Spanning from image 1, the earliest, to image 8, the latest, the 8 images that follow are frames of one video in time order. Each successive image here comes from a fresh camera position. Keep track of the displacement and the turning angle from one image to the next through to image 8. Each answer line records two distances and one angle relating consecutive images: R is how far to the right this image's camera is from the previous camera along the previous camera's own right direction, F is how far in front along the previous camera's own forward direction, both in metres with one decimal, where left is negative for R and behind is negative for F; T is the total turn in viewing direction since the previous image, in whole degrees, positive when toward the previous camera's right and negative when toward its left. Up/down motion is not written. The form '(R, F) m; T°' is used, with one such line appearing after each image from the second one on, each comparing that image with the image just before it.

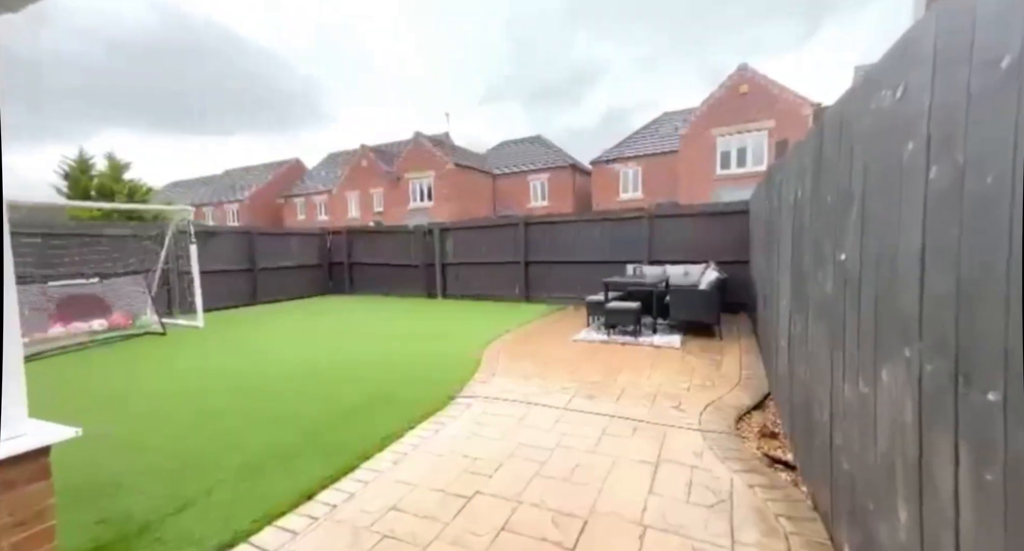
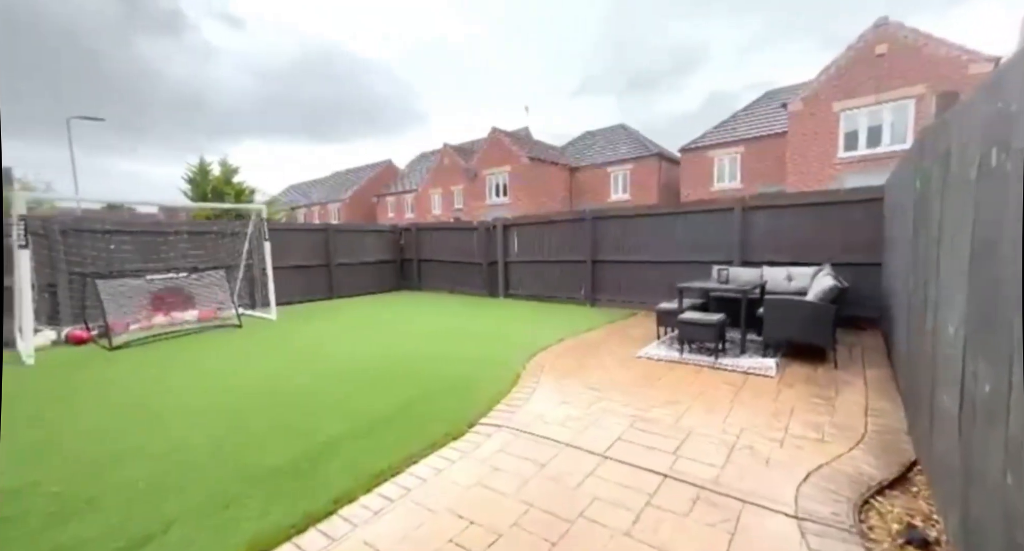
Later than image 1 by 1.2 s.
(+0.3, +0.7) m; -11°
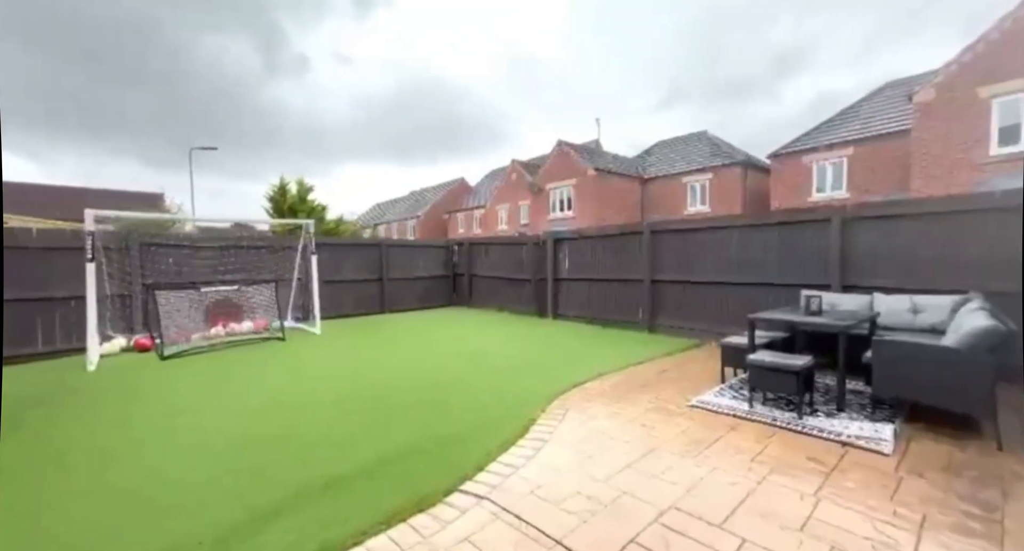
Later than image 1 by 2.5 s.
(+0.4, +0.7) m; -10°
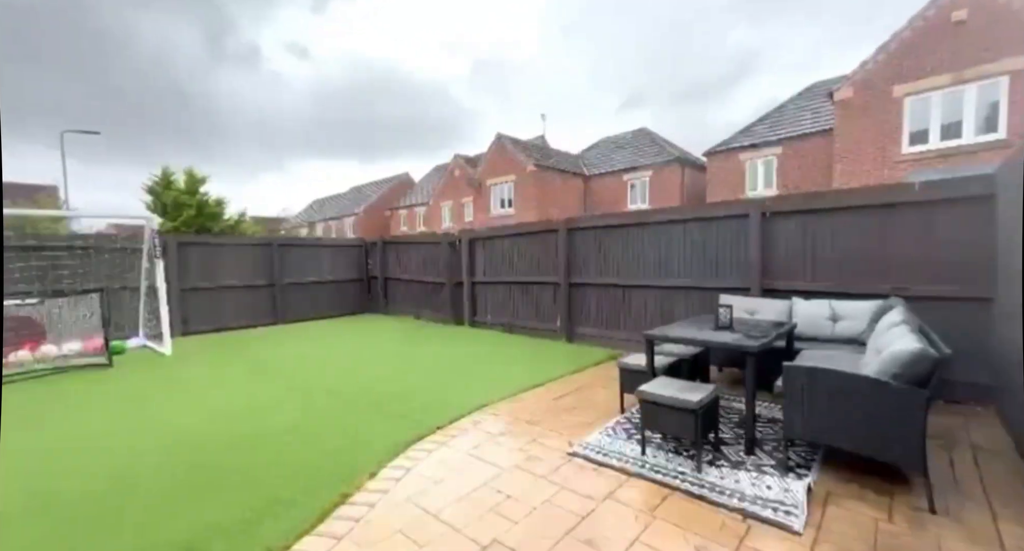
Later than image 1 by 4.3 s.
(+0.7, +0.8) m; +6°
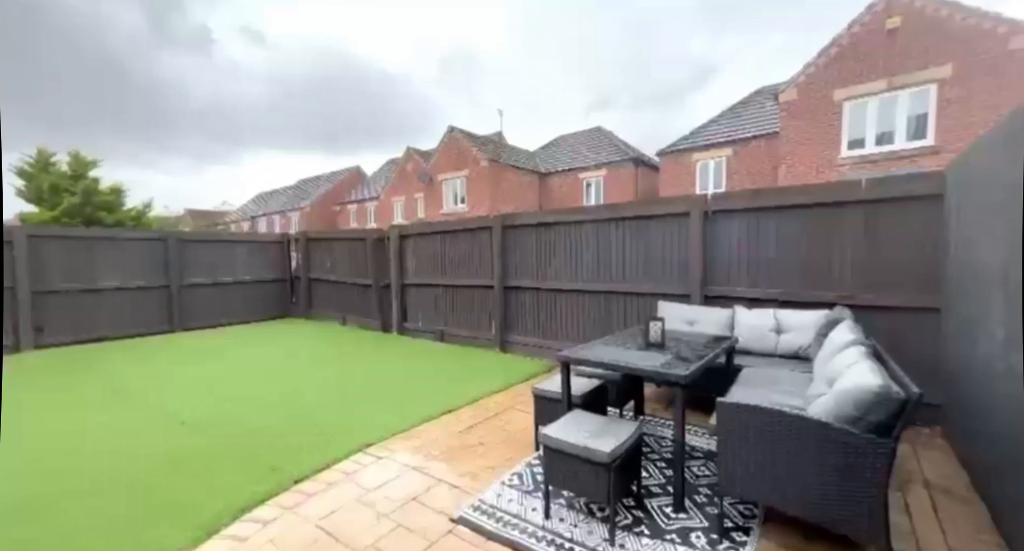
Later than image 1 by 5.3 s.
(+0.4, +0.6) m; +5°
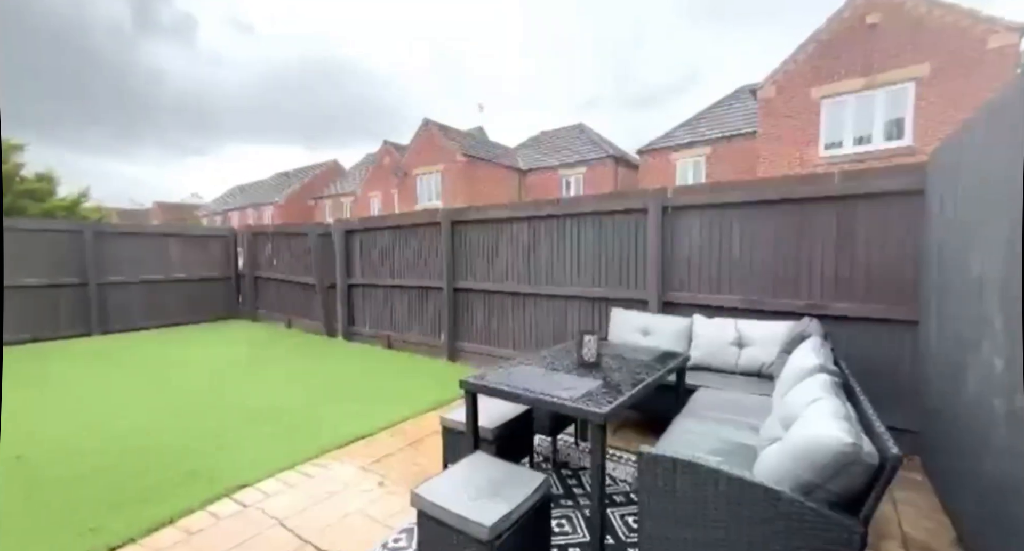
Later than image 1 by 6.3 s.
(+0.4, +0.5) m; +2°
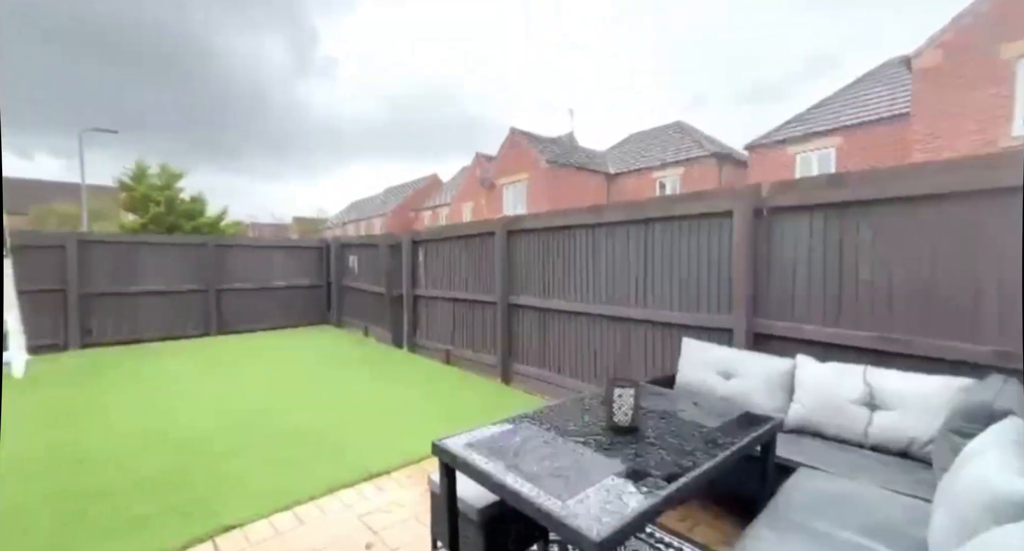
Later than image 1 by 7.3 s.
(+0.4, +0.7) m; -13°
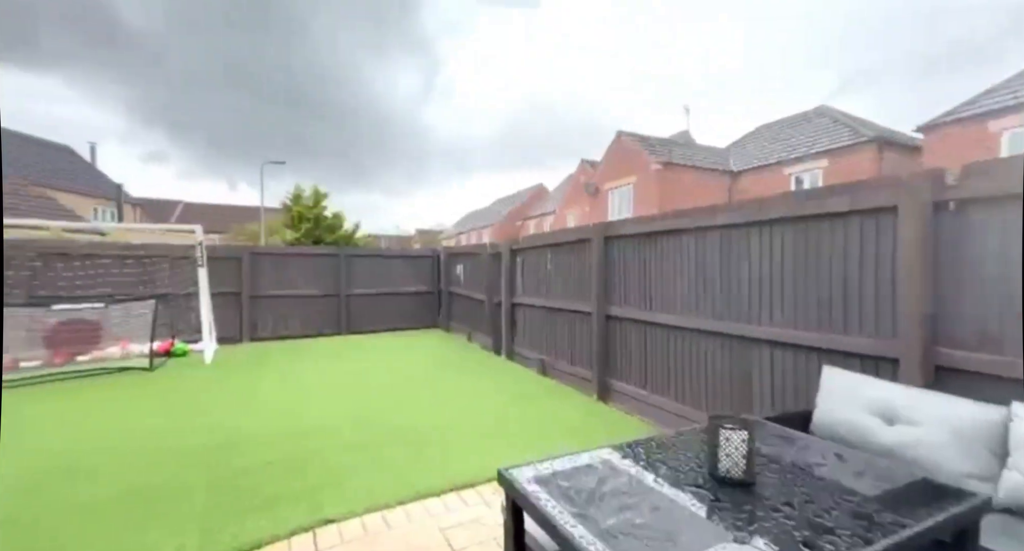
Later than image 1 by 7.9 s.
(+0.1, +0.3) m; -13°
